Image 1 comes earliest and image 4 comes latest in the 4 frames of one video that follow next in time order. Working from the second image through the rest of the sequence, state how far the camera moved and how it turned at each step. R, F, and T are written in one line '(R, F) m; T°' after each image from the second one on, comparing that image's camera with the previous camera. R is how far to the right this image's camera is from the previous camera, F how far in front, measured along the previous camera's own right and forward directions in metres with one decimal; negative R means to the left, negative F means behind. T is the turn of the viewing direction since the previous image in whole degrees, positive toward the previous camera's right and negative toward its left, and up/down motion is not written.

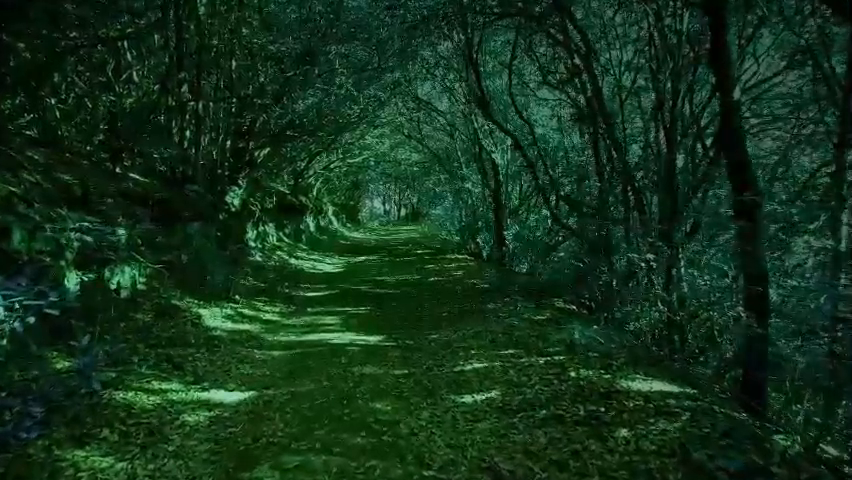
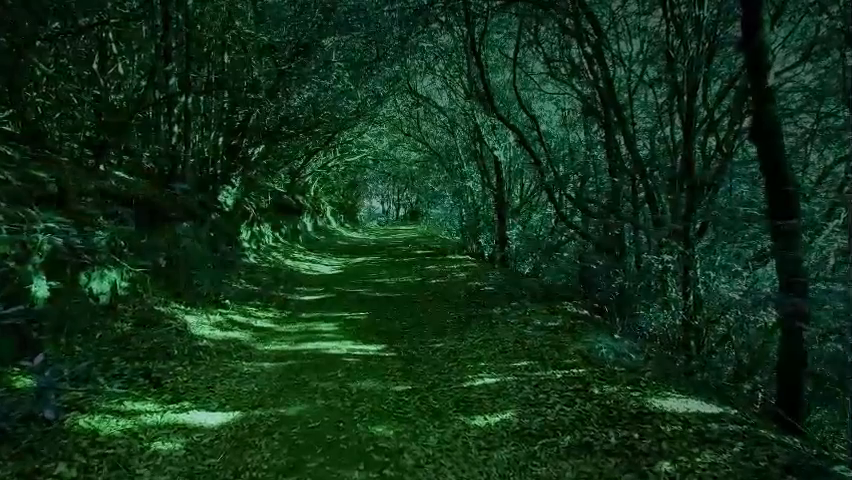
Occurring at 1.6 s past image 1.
(-0.1, +0.7) m; 0°
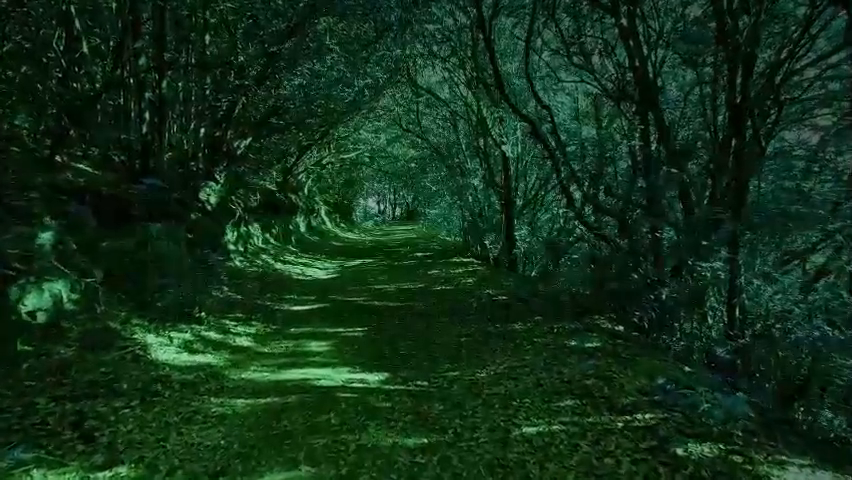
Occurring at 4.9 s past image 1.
(-0.2, +1.7) m; 0°
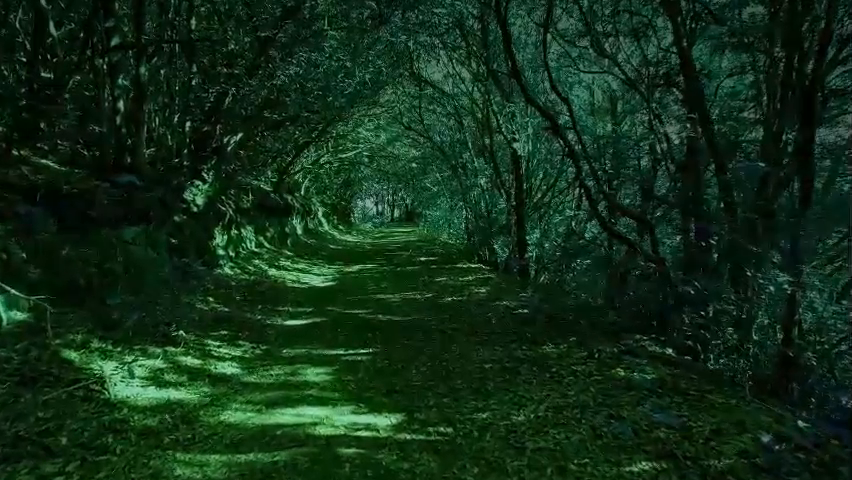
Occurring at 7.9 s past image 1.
(-0.3, +1.4) m; 0°
